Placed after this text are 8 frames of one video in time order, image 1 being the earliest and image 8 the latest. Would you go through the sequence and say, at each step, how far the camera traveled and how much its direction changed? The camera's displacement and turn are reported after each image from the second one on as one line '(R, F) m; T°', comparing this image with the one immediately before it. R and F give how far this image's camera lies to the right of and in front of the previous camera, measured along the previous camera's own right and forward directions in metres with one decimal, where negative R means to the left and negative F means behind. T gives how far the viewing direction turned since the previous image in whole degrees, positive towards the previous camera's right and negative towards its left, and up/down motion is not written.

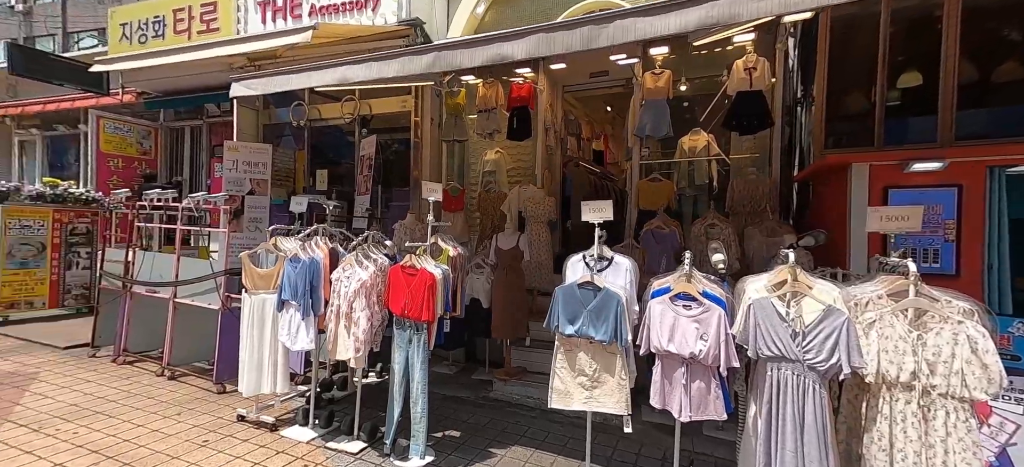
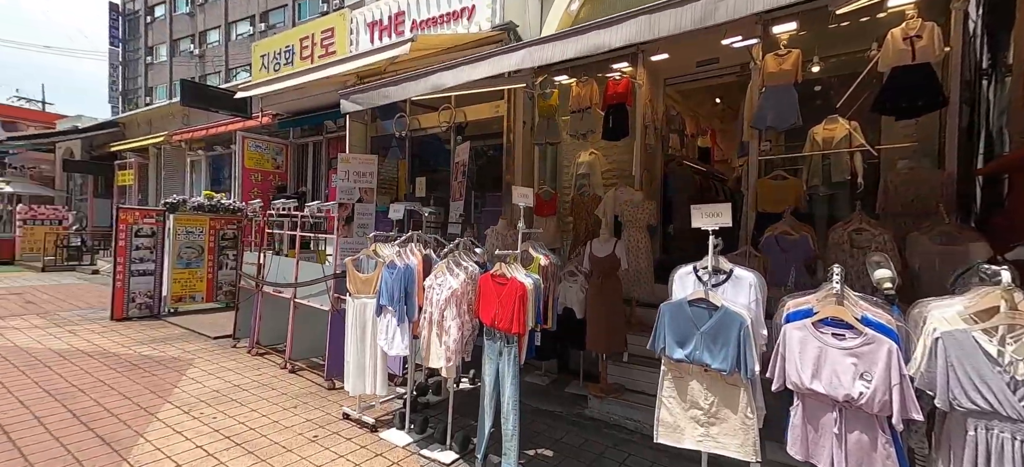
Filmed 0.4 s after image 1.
(0.0, +0.2) m; -13°
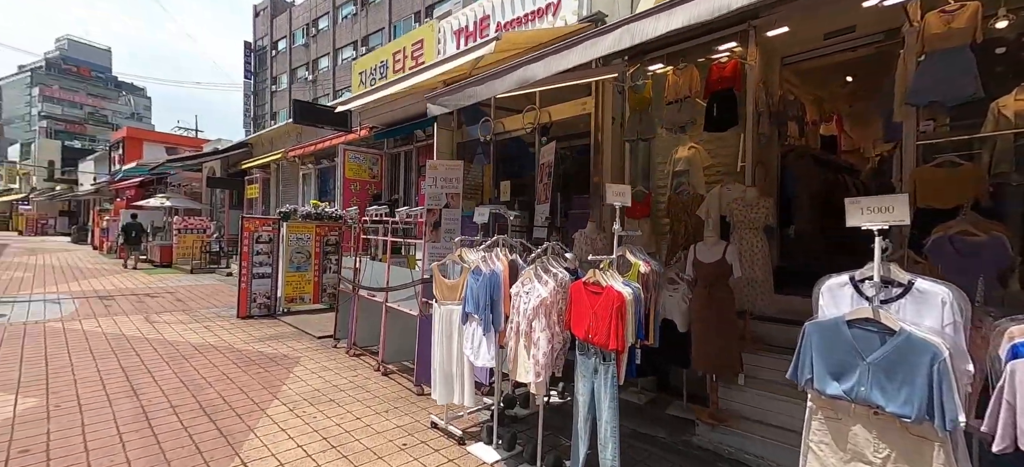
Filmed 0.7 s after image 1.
(-0.1, +0.2) m; -11°
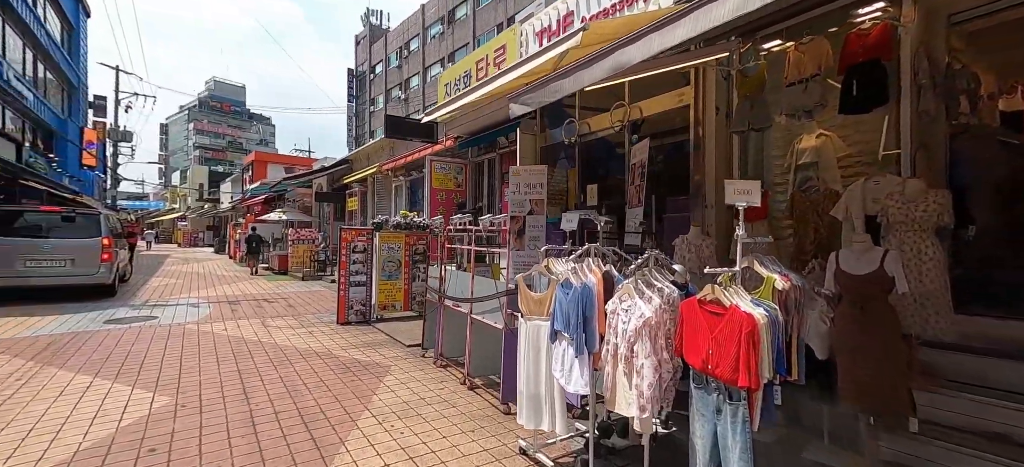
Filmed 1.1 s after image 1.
(-0.1, +0.3) m; -11°
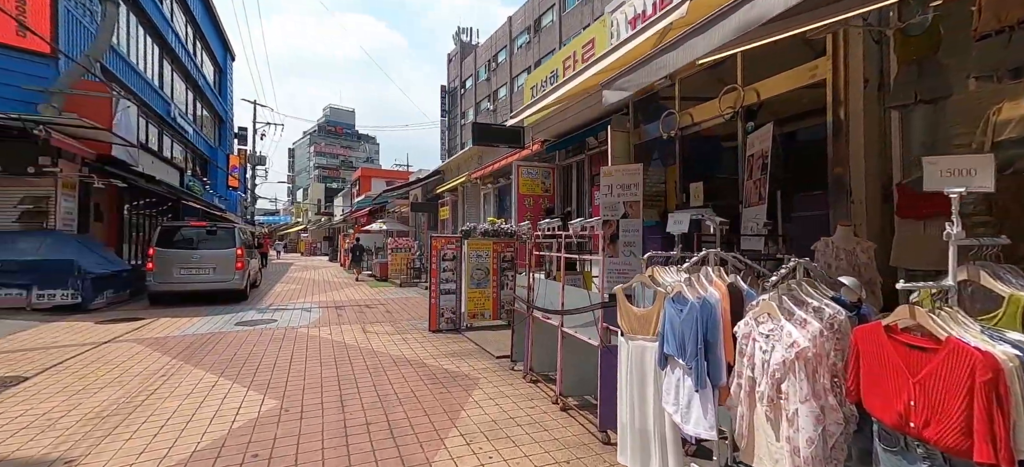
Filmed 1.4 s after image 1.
(0.0, +0.3) m; -12°
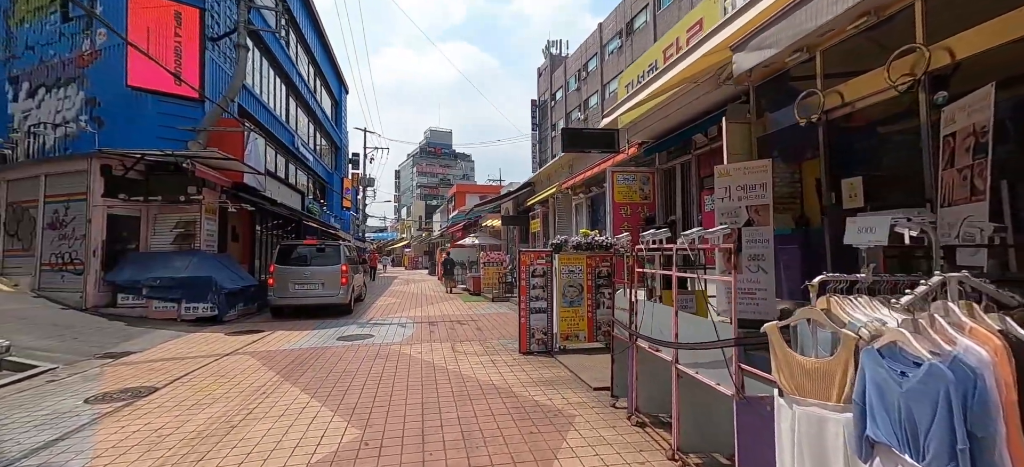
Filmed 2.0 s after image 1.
(0.0, +0.6) m; -13°
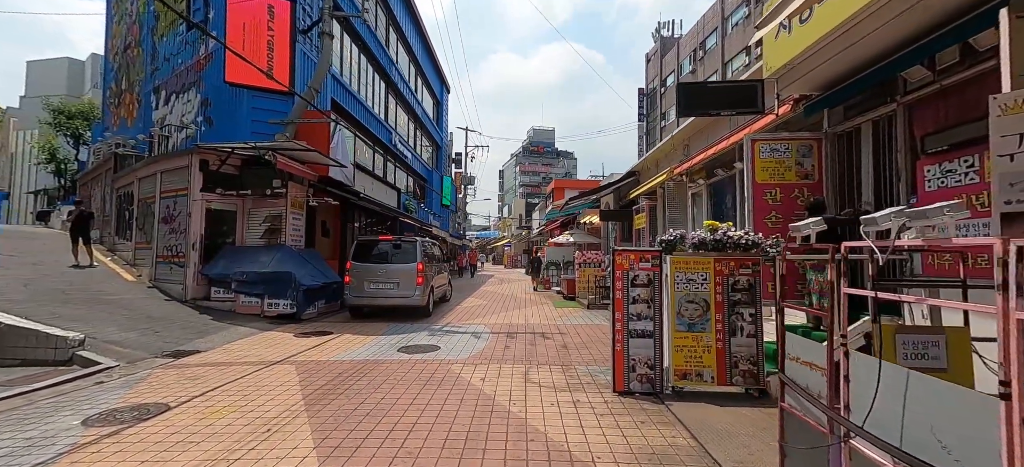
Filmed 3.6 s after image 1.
(+0.1, +1.6) m; -14°
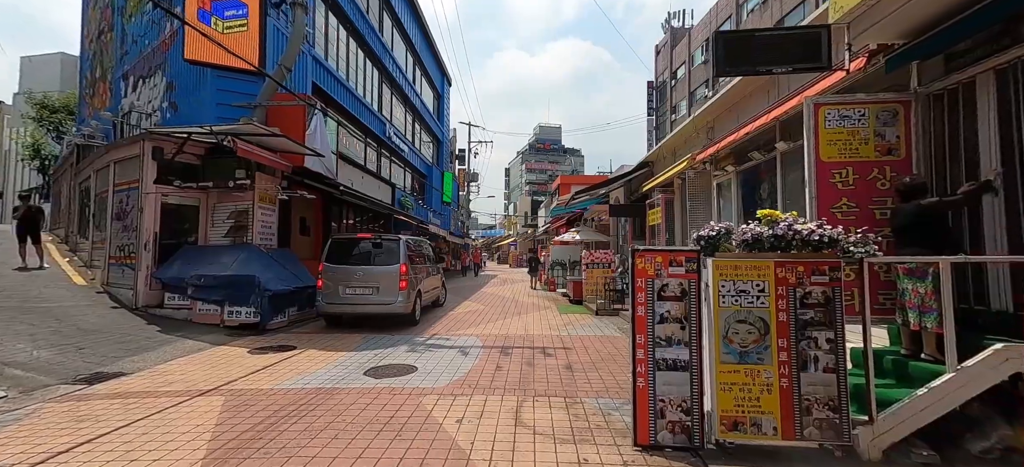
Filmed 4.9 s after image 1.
(+0.2, +1.2) m; -1°
